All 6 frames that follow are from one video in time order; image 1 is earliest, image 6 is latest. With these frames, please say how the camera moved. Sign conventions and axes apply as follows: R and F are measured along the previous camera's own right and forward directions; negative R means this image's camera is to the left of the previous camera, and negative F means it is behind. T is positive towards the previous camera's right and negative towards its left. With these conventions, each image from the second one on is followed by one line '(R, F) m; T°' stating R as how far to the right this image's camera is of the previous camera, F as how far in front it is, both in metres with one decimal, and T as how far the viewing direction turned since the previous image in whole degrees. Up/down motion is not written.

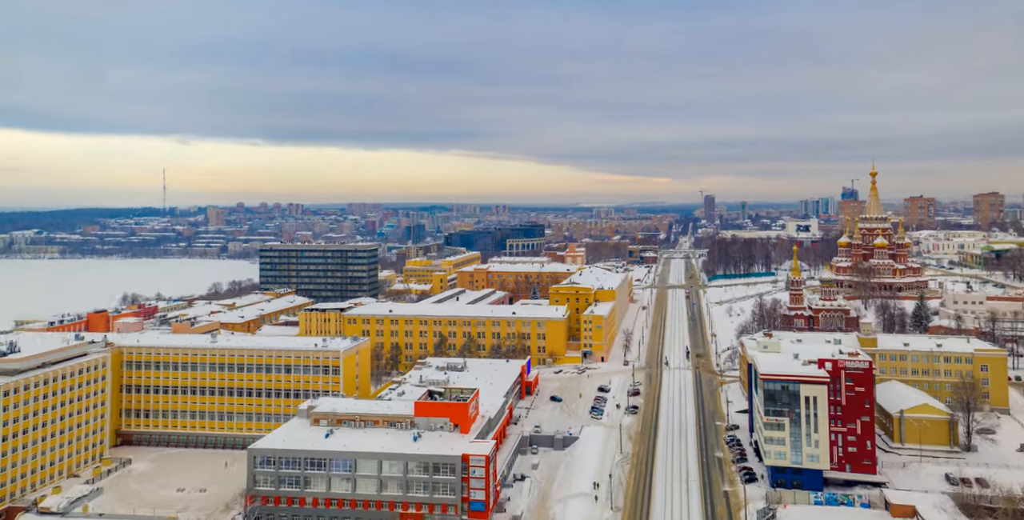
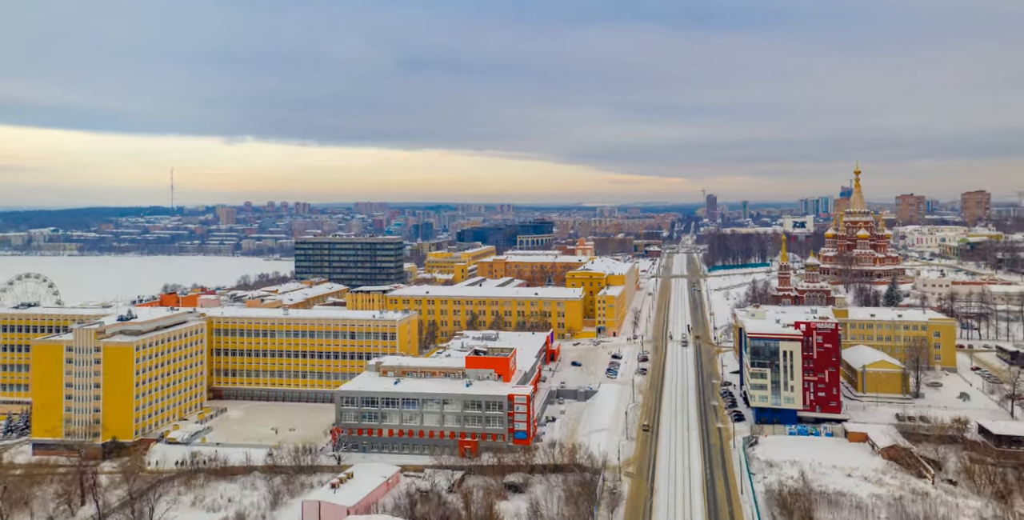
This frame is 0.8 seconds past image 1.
(-1.4, -6.5) m; 0°
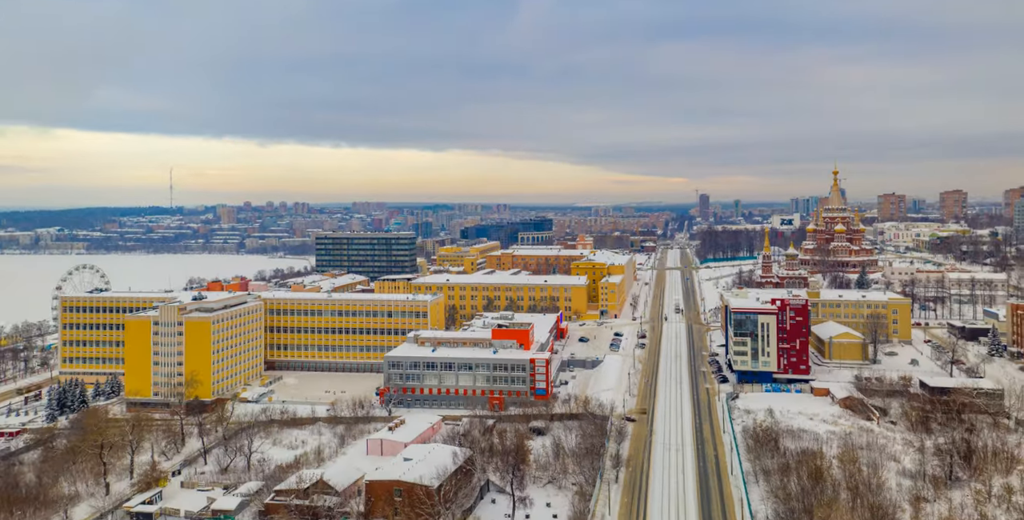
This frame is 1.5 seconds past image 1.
(-1.3, -6.1) m; 0°
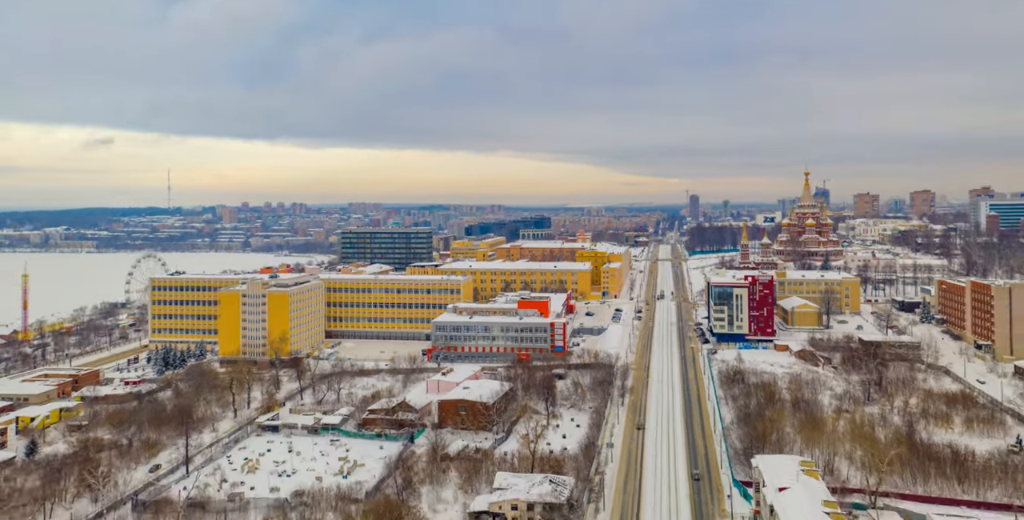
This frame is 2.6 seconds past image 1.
(-2.0, -9.3) m; +1°
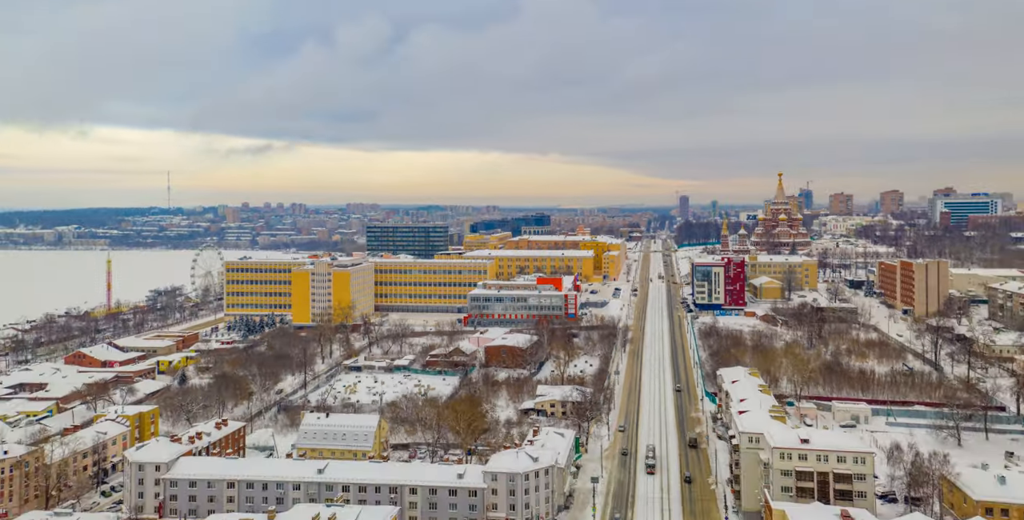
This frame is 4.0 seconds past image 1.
(-2.3, -11.2) m; +1°
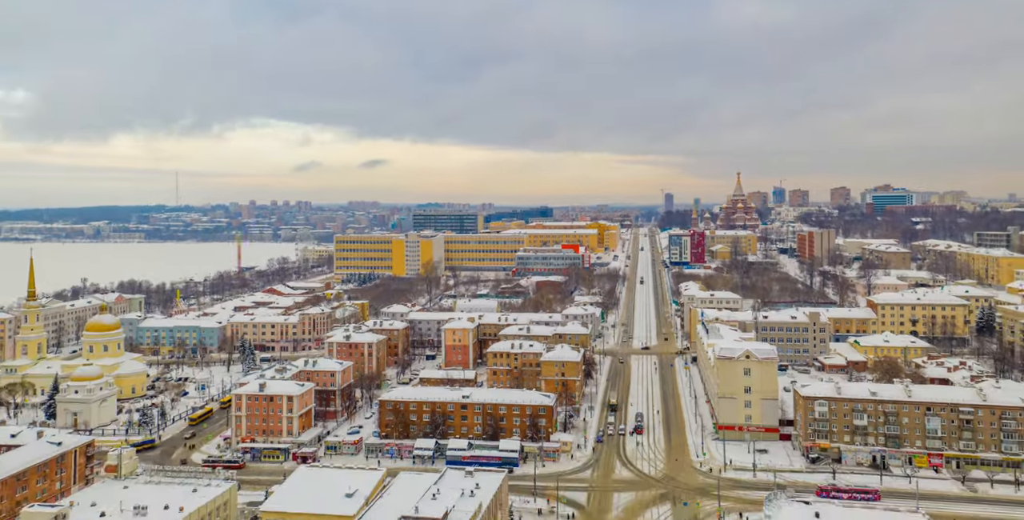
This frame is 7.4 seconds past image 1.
(-5.1, -27.3) m; +1°
